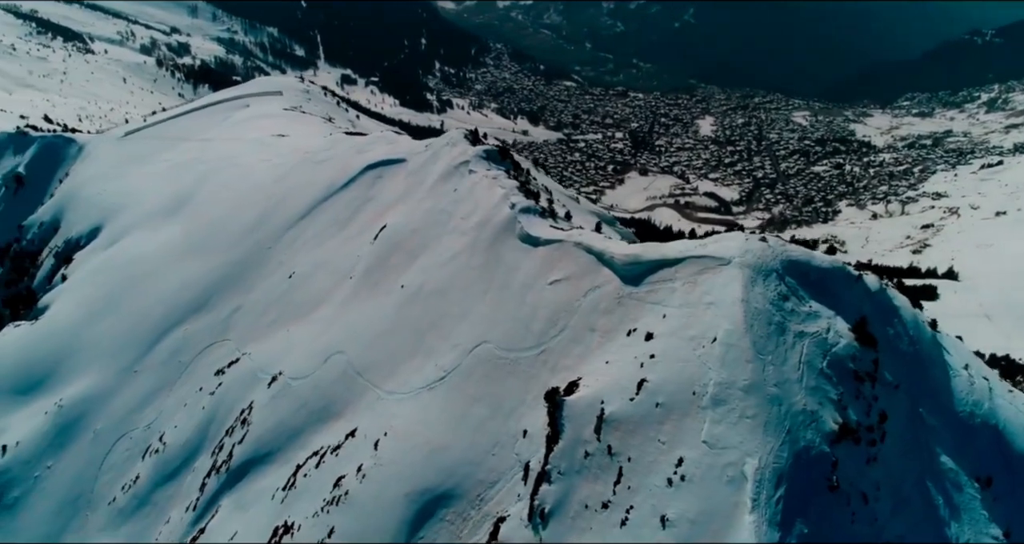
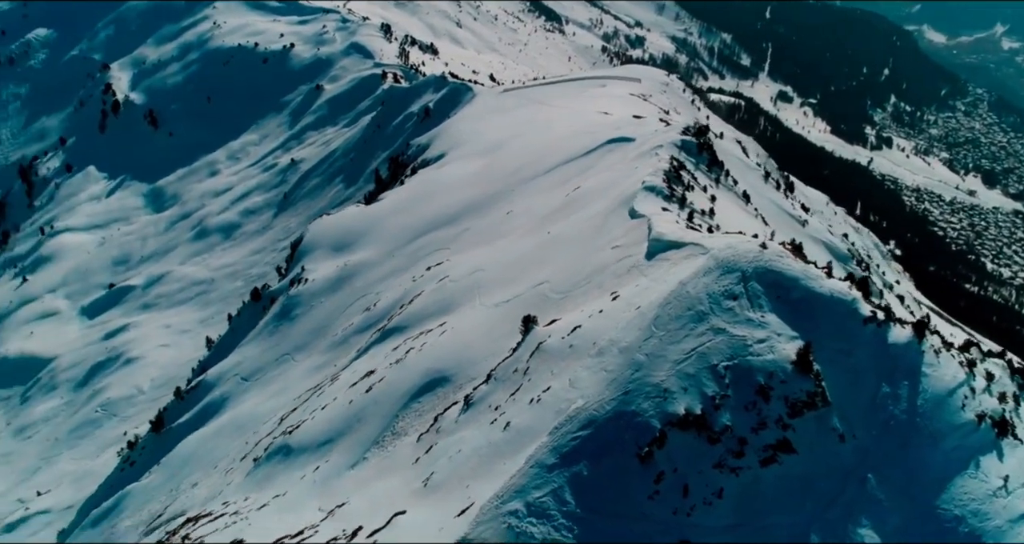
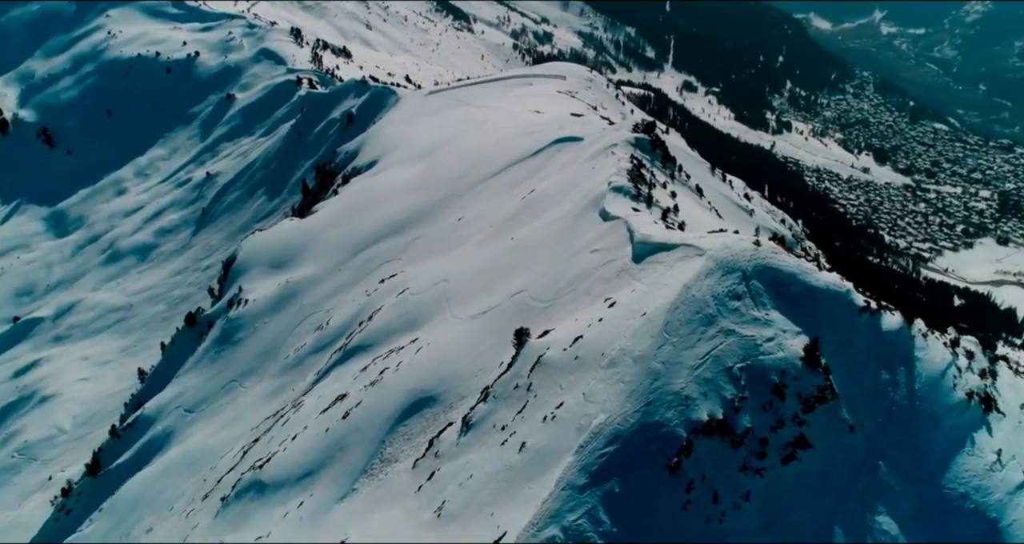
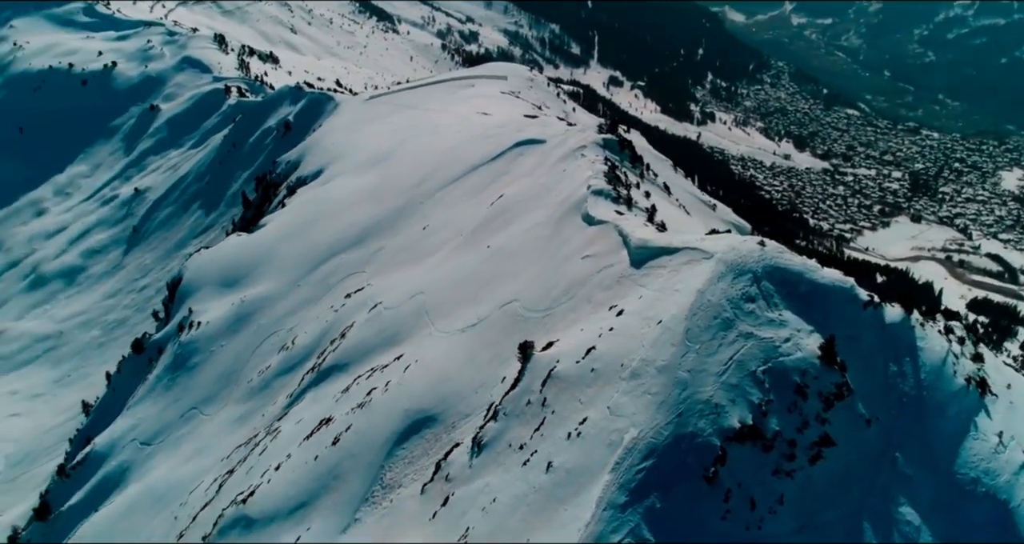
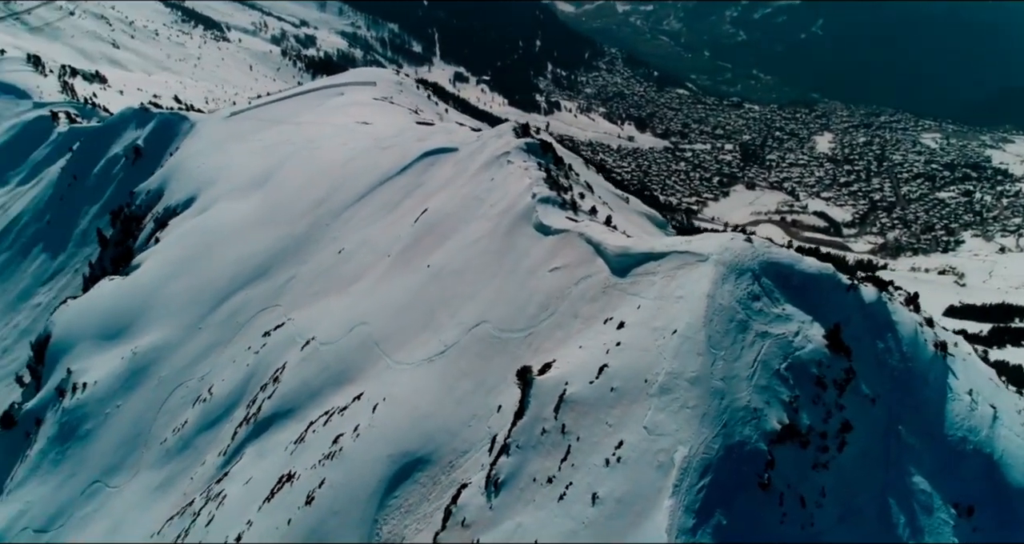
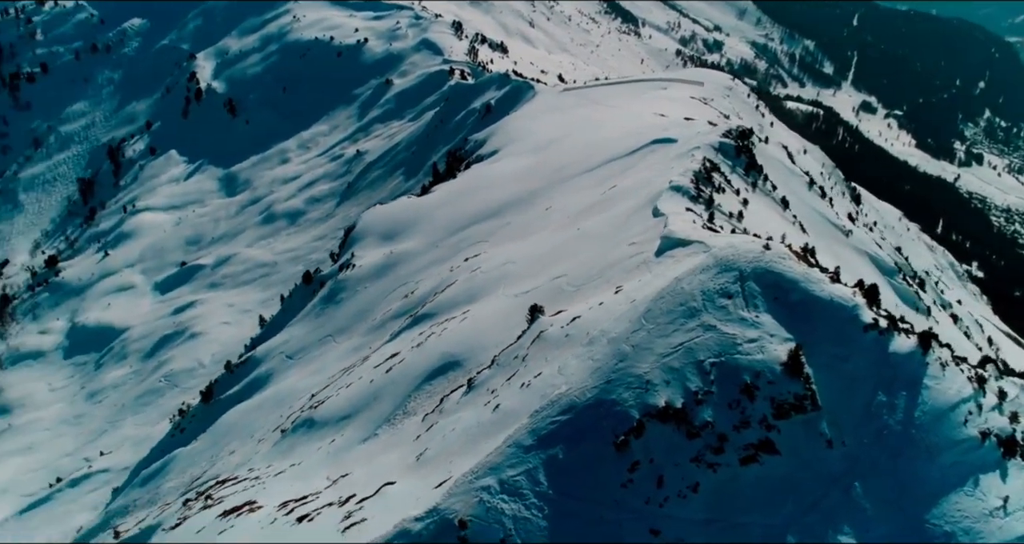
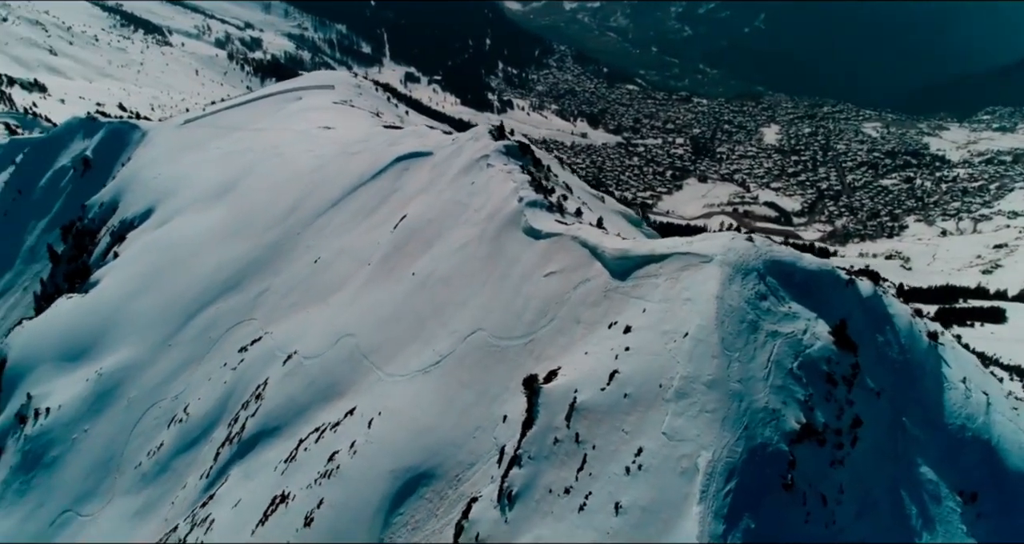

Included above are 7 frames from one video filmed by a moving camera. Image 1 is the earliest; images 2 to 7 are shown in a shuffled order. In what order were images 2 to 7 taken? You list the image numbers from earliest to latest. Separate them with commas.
7, 5, 4, 3, 2, 6
